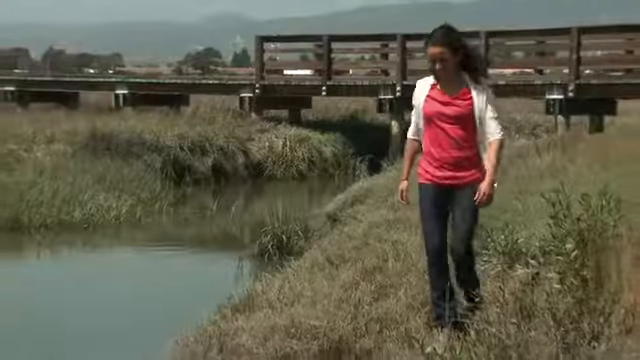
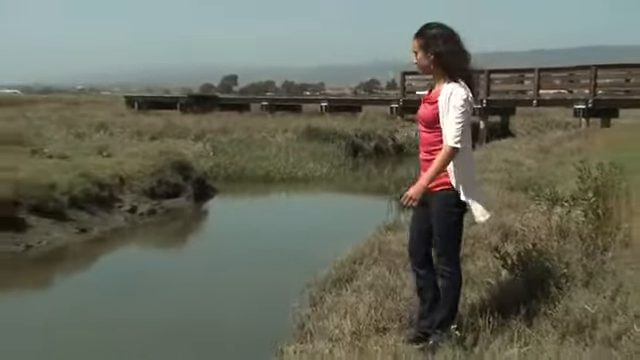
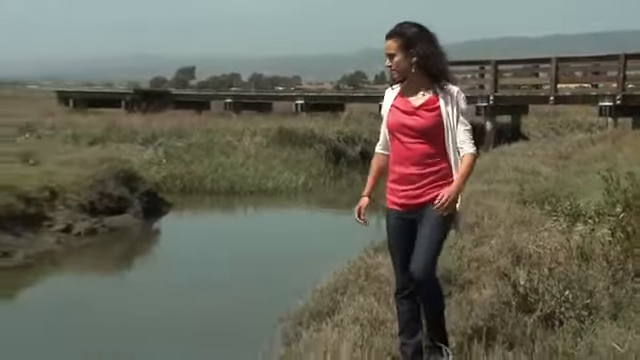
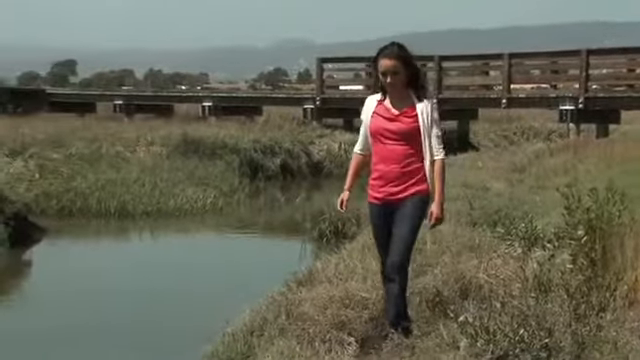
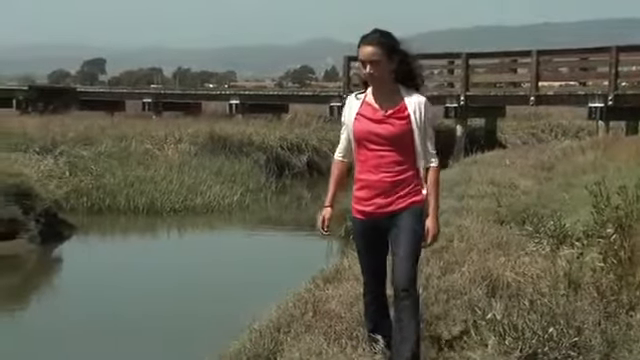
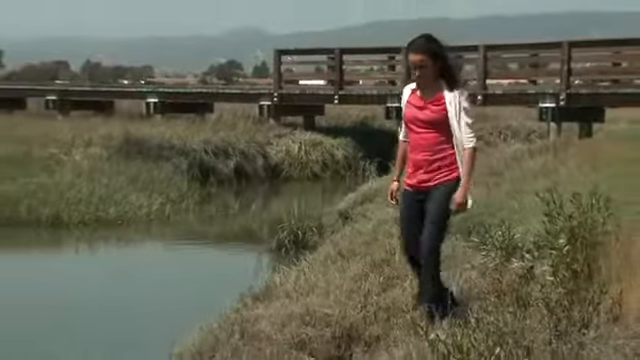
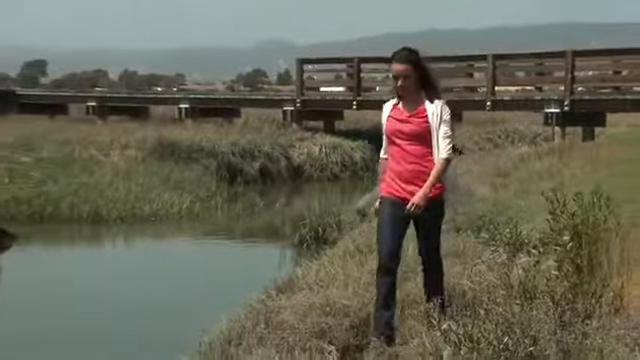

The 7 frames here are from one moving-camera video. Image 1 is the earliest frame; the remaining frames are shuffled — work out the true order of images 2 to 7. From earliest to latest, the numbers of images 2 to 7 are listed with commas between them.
6, 7, 4, 5, 3, 2
